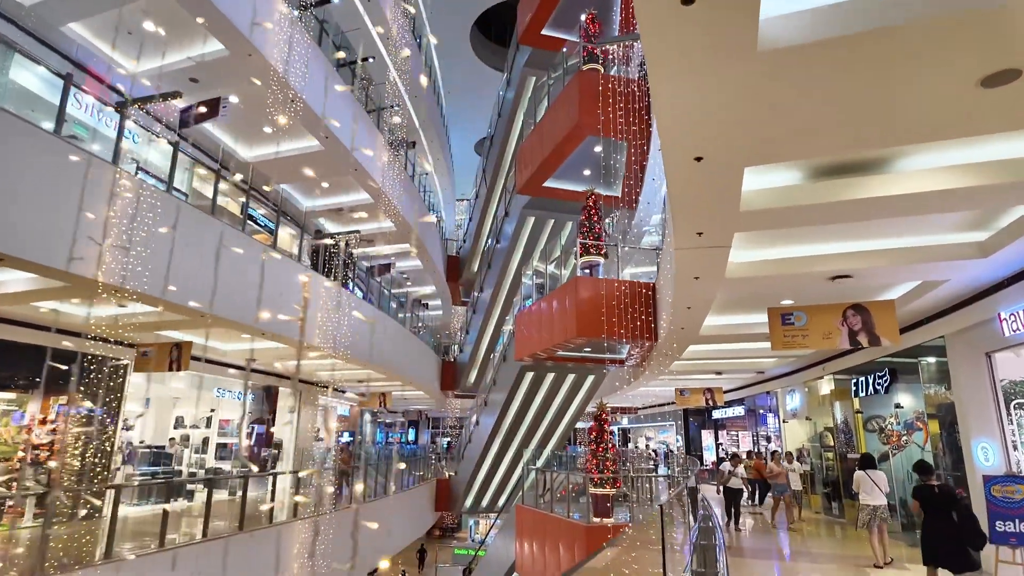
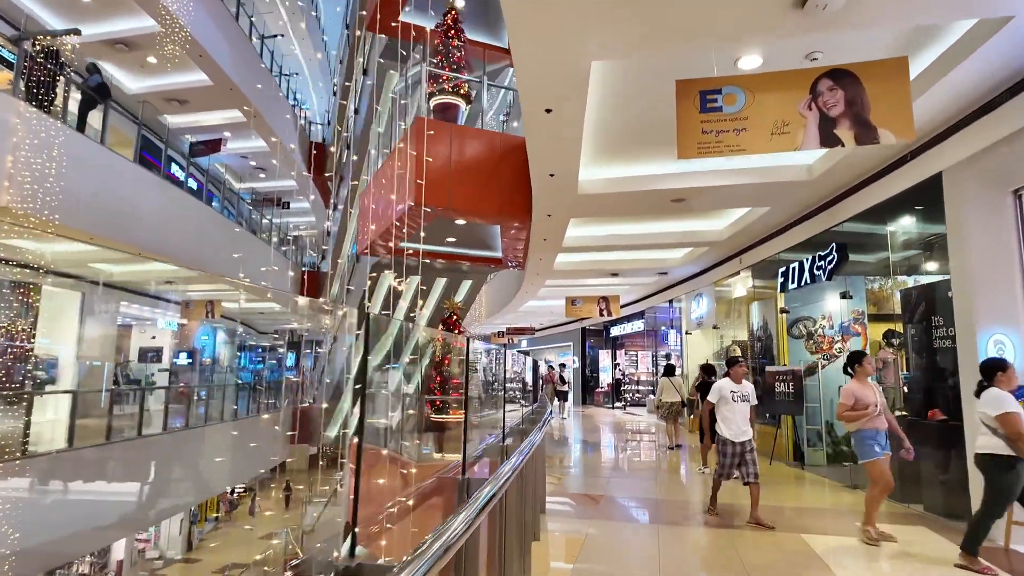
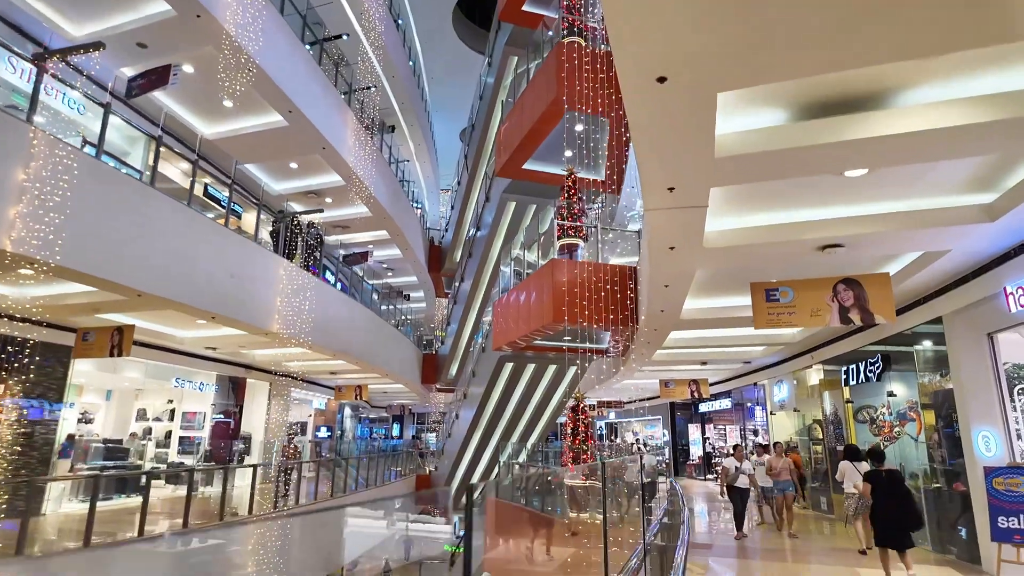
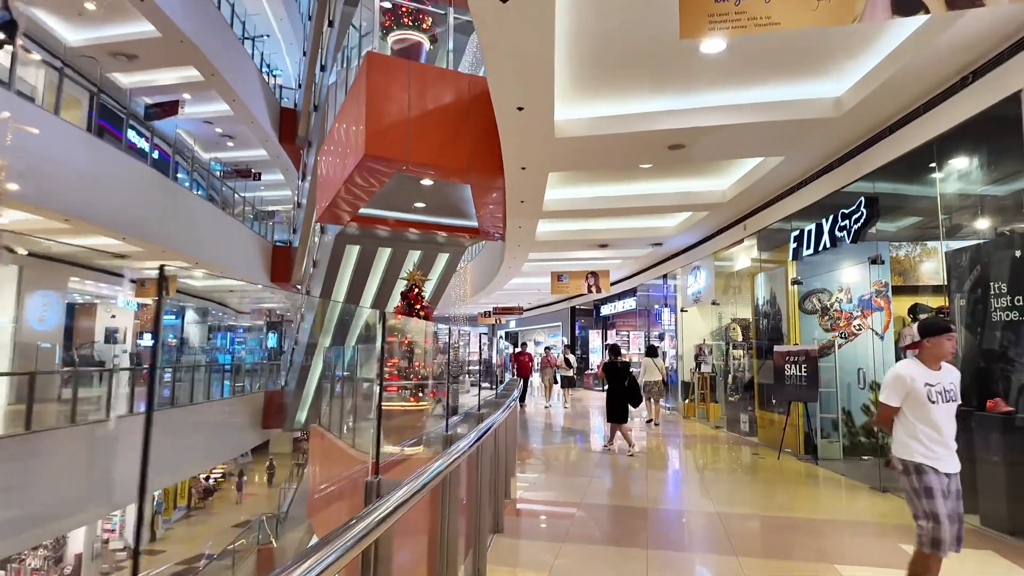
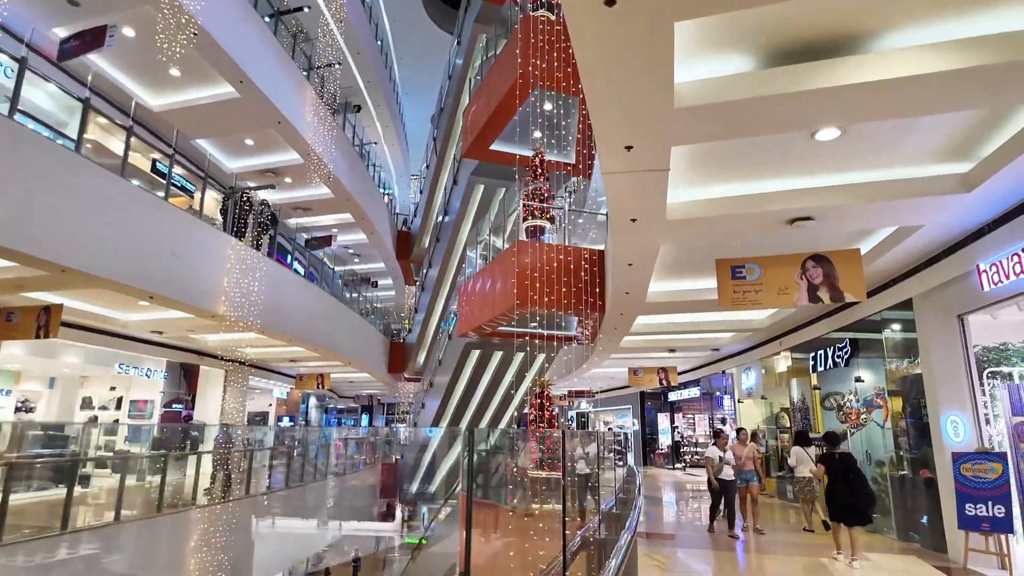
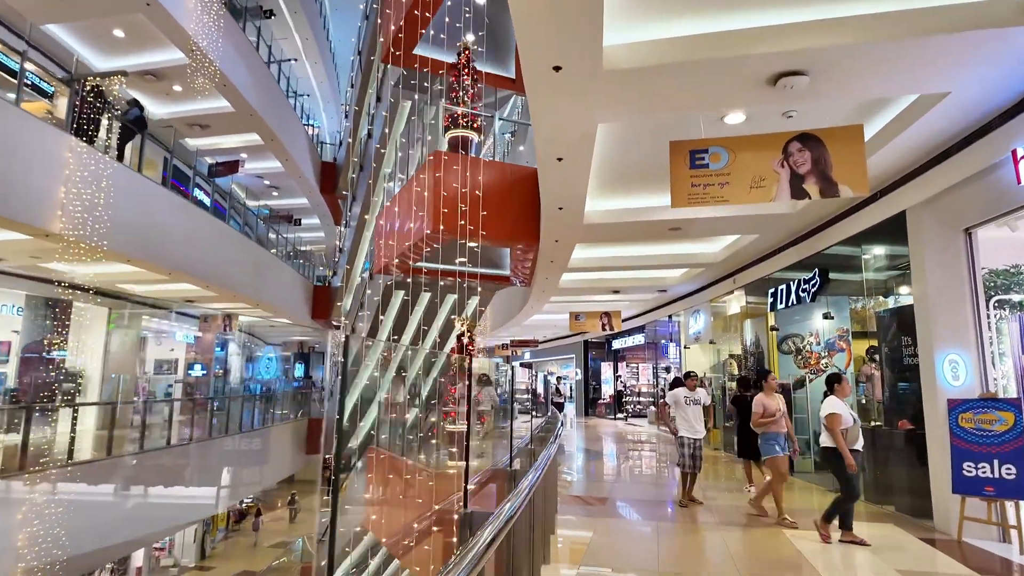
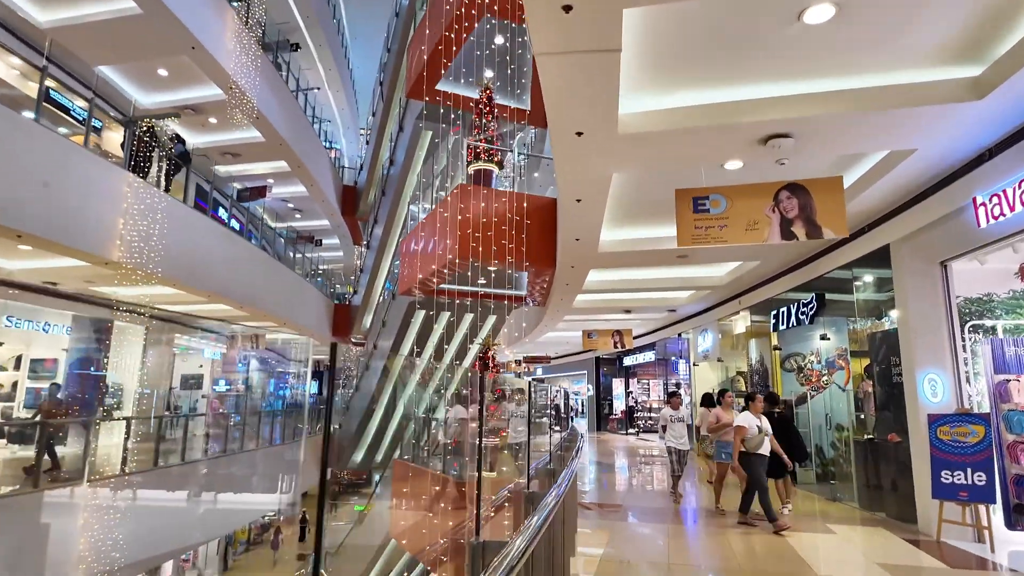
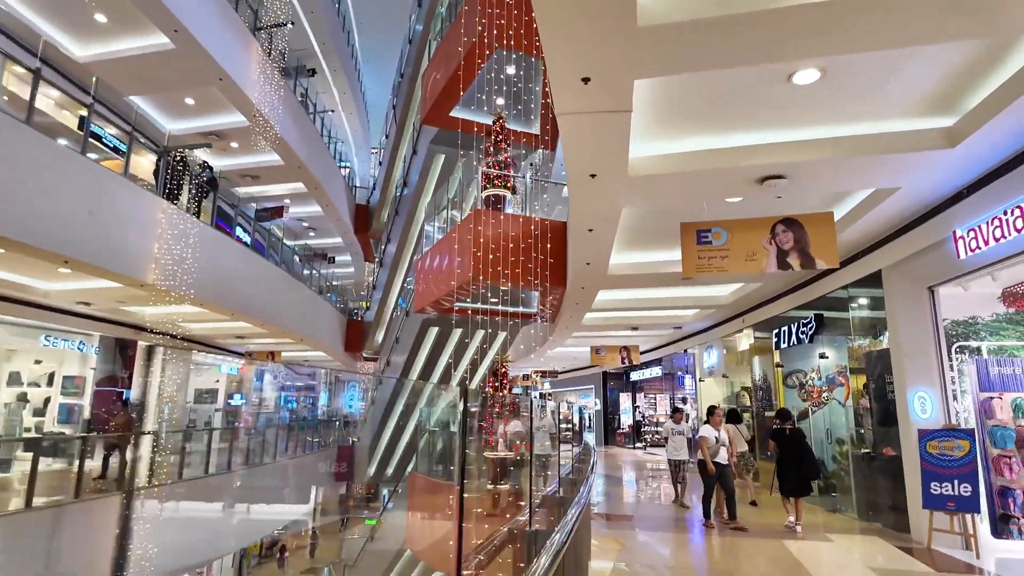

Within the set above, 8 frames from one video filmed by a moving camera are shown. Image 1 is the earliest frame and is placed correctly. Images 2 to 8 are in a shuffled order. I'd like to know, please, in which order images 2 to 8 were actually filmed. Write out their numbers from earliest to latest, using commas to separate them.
3, 5, 8, 7, 6, 2, 4
